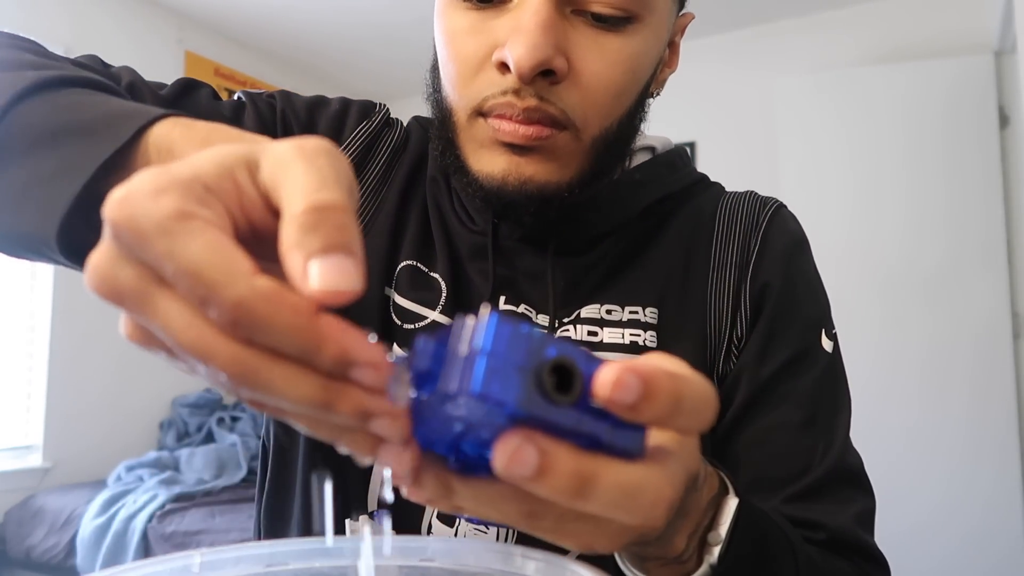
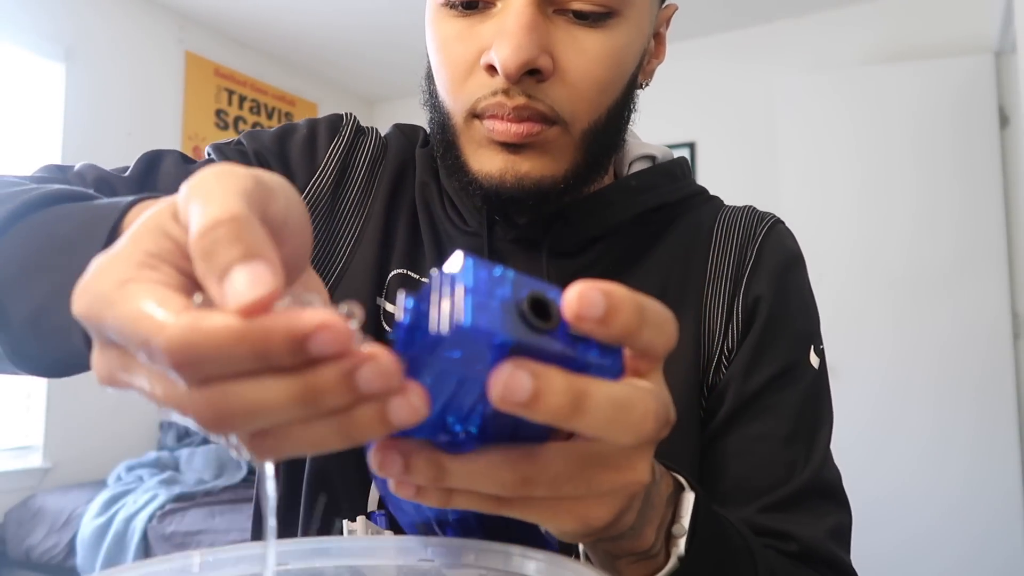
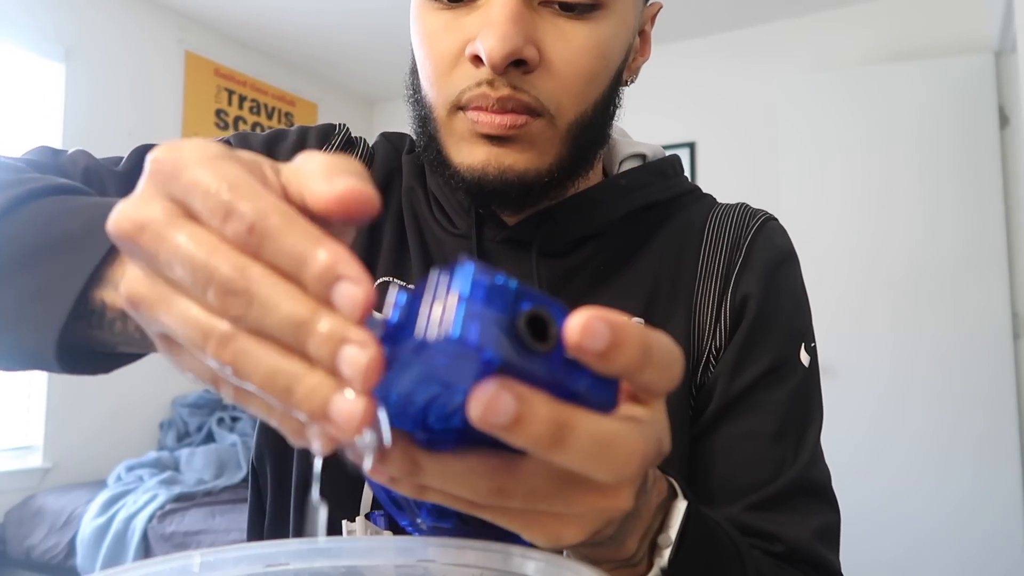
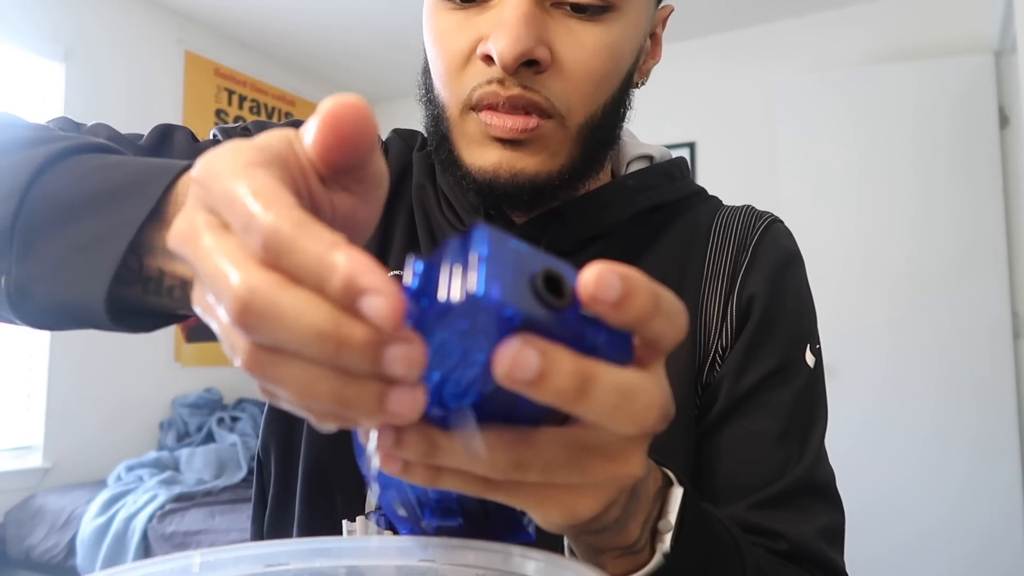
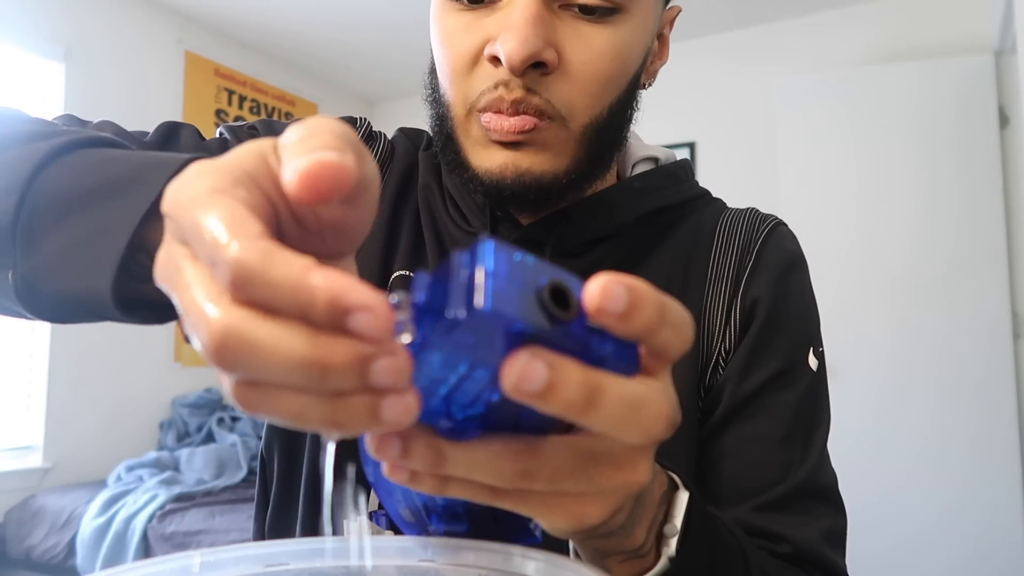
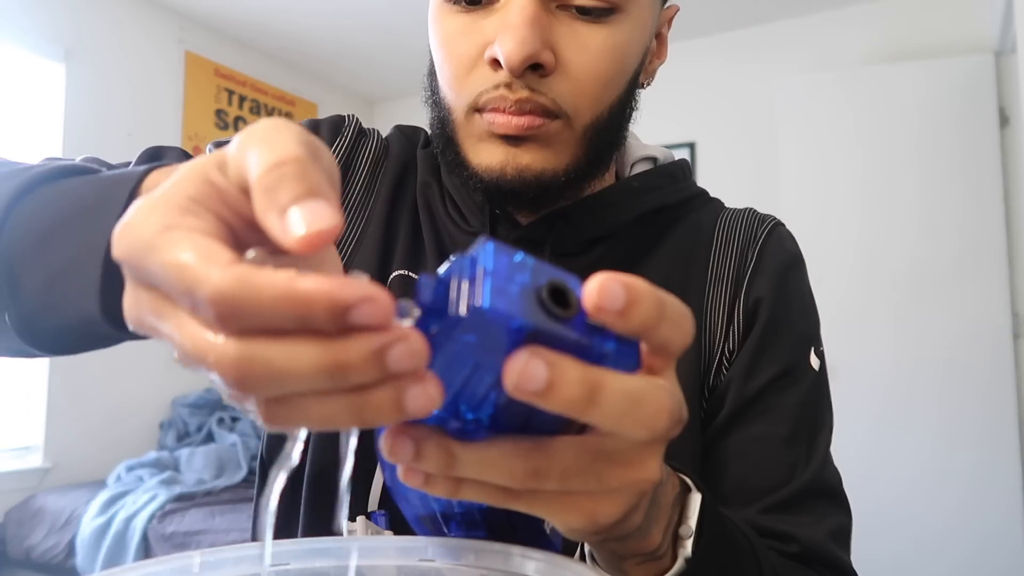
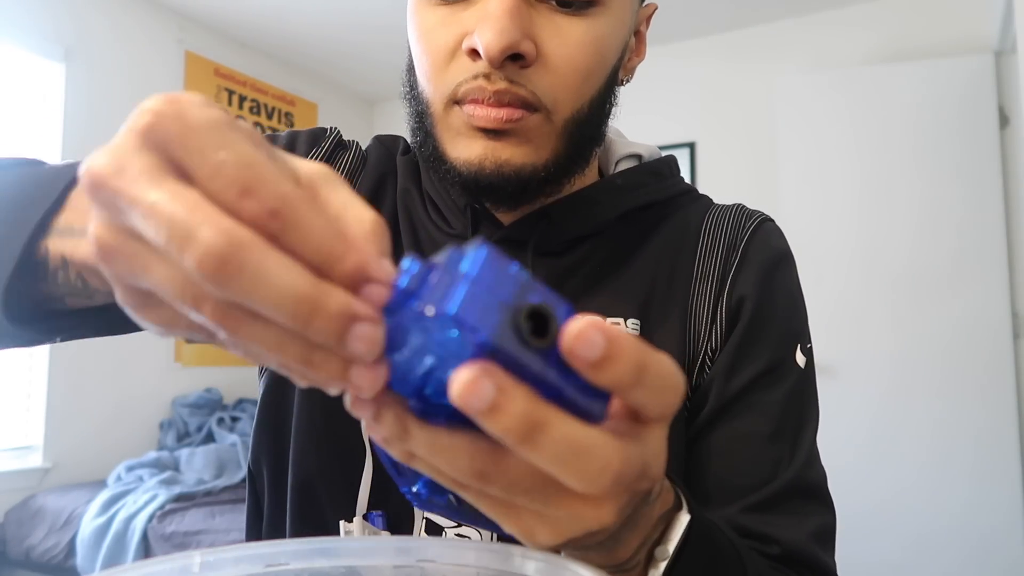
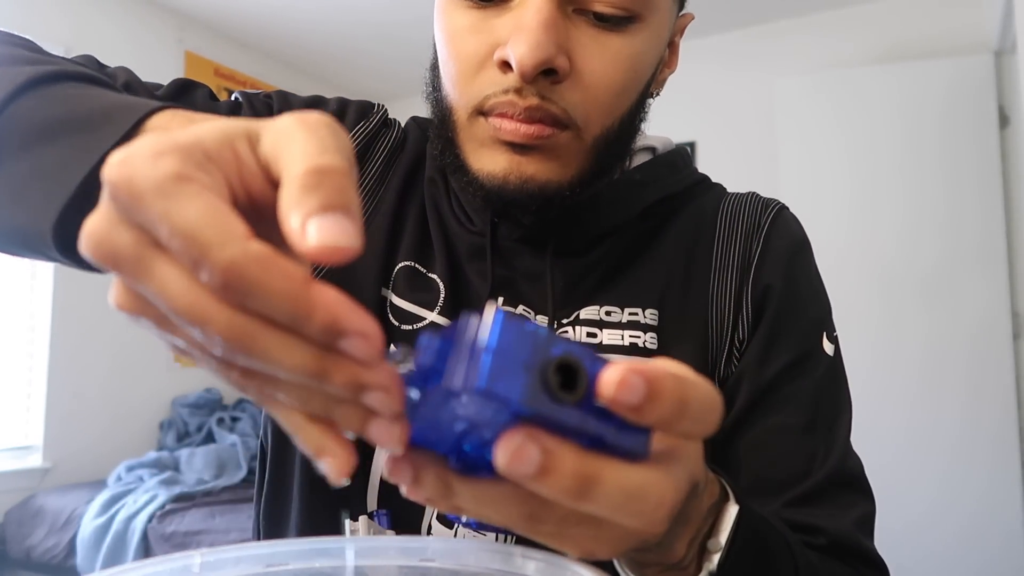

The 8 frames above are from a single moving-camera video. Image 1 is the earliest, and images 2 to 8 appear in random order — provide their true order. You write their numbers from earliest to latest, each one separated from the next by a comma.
8, 2, 6, 5, 4, 3, 7
